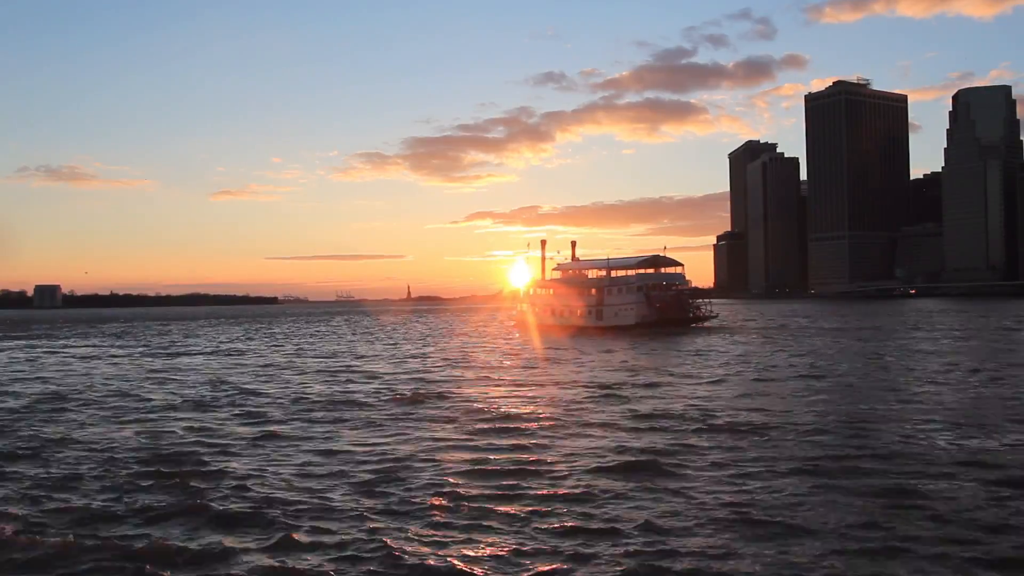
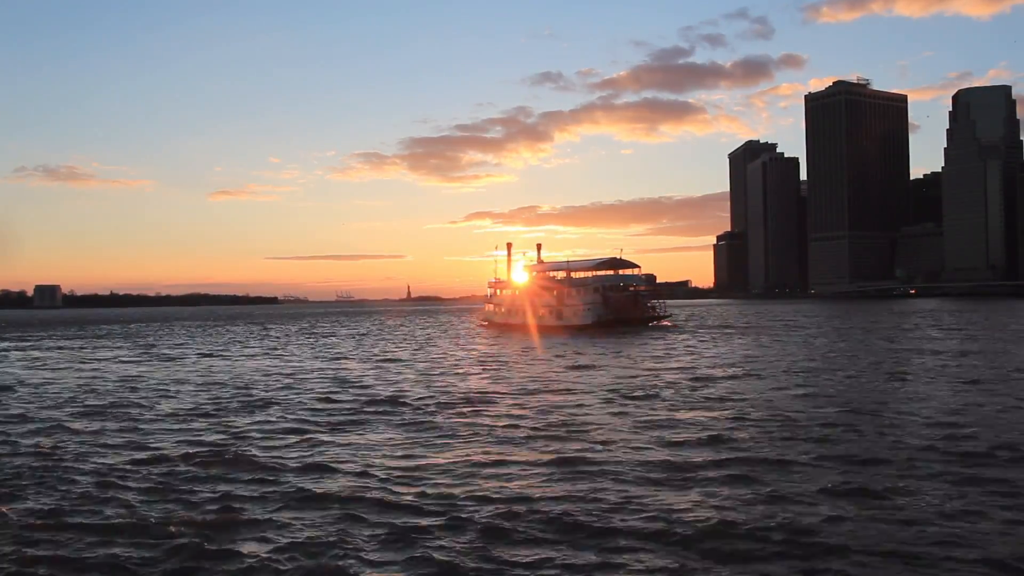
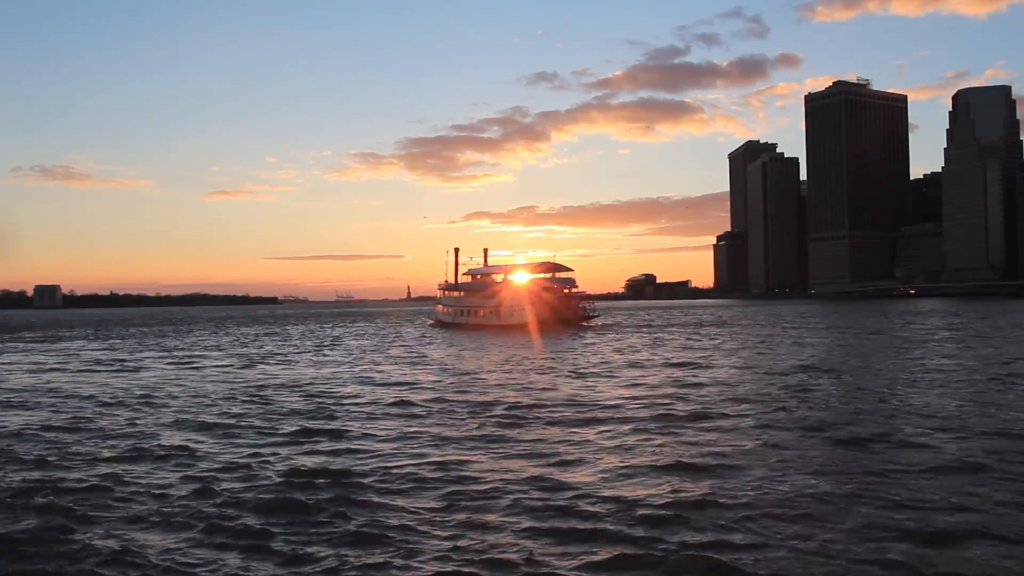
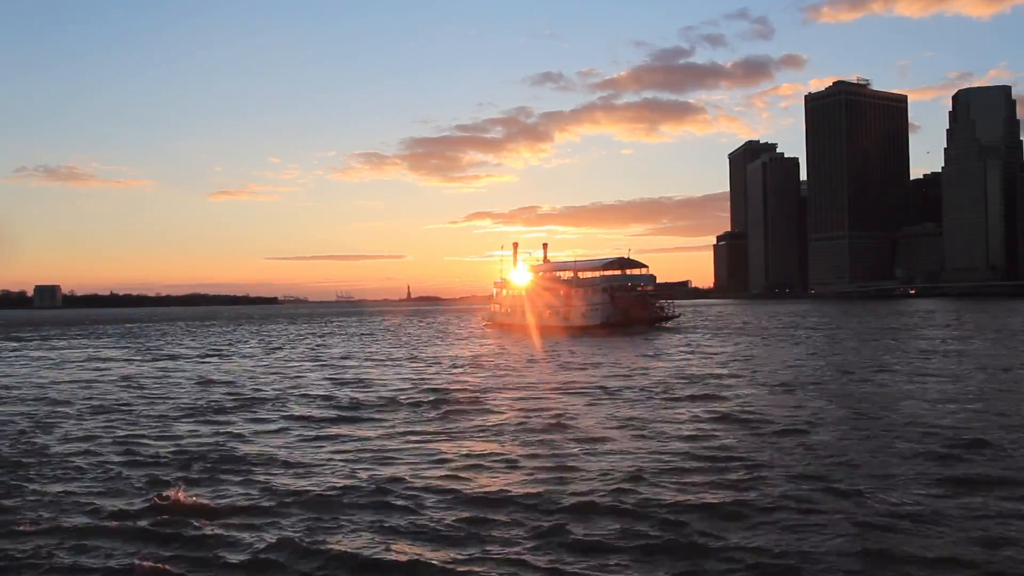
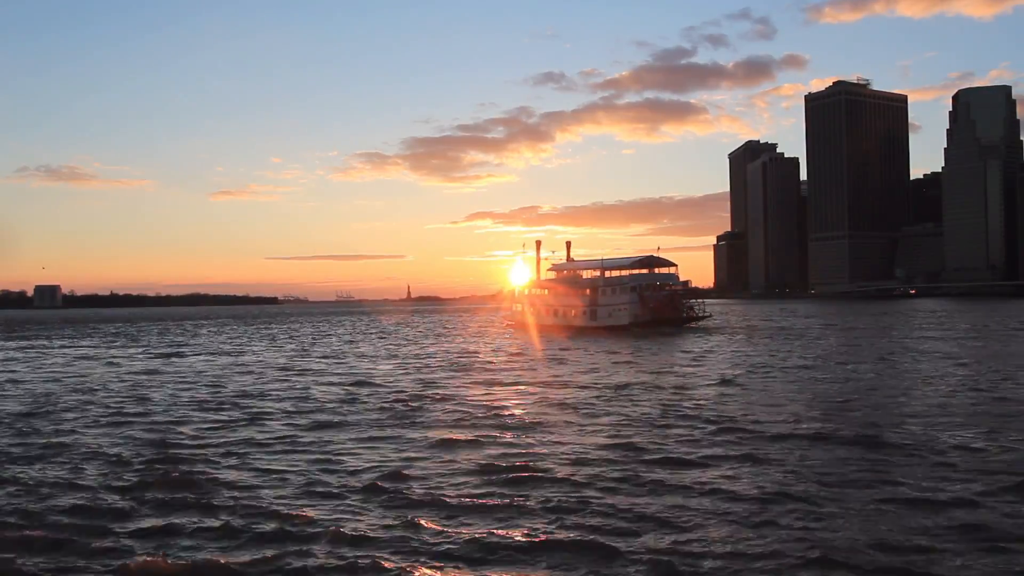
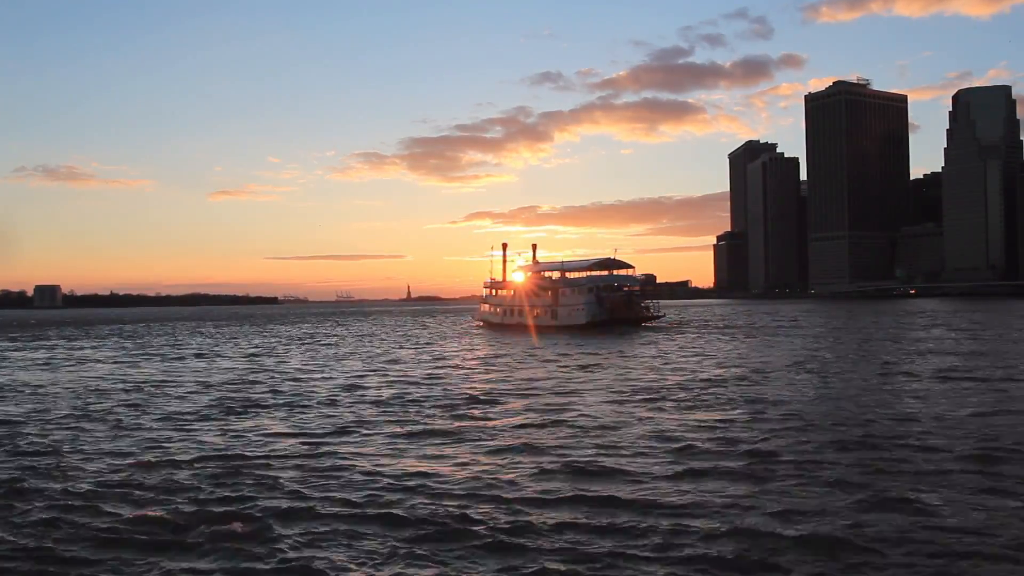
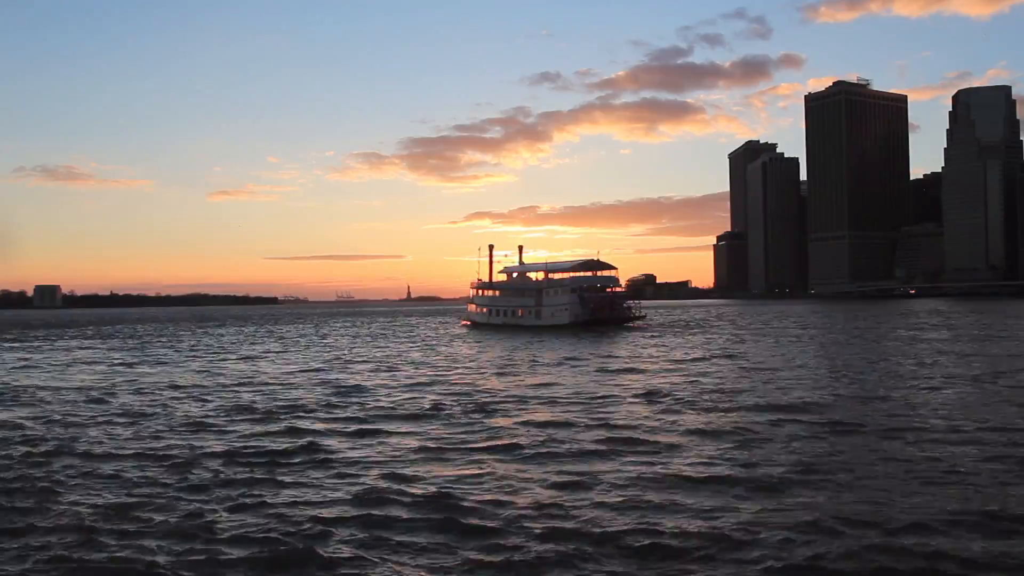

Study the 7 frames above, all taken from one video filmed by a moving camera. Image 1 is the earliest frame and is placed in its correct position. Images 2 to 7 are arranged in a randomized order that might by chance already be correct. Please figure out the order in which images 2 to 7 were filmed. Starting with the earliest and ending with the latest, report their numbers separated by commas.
5, 4, 2, 6, 7, 3
